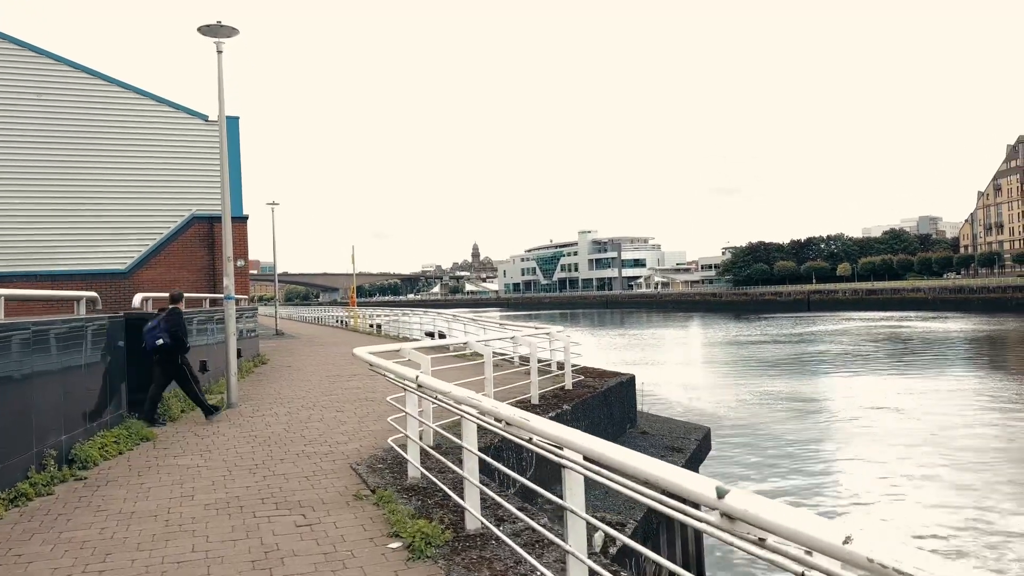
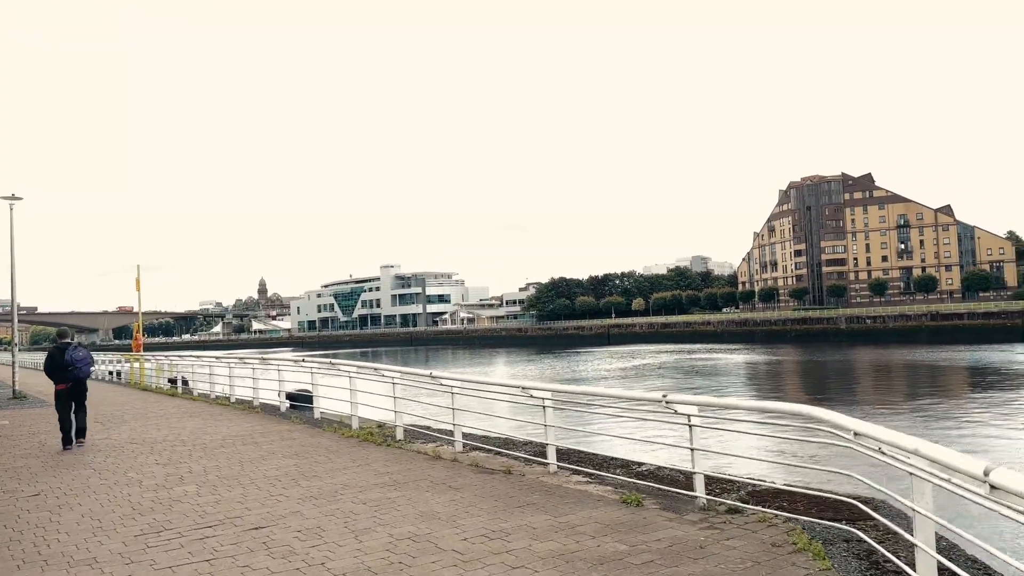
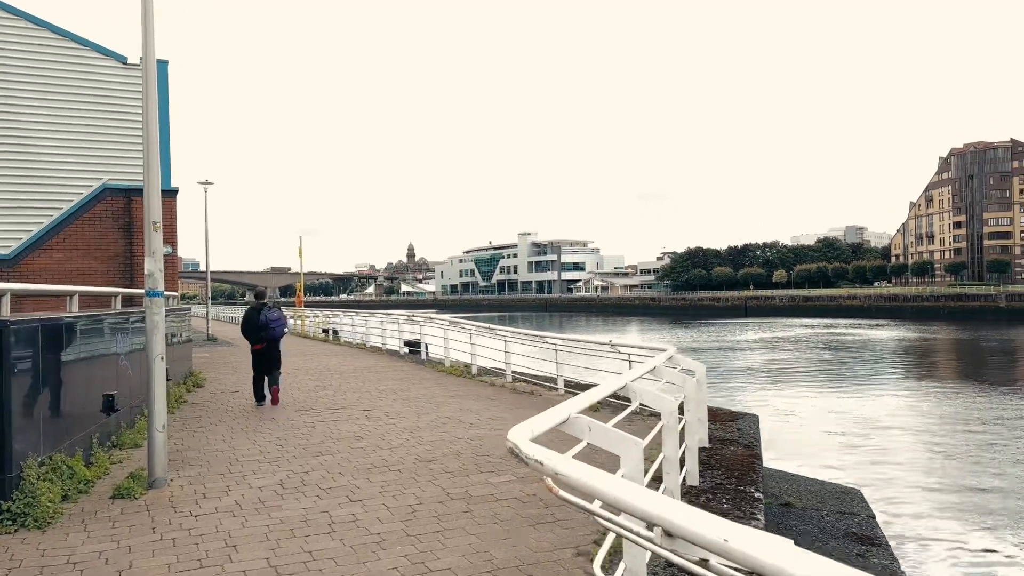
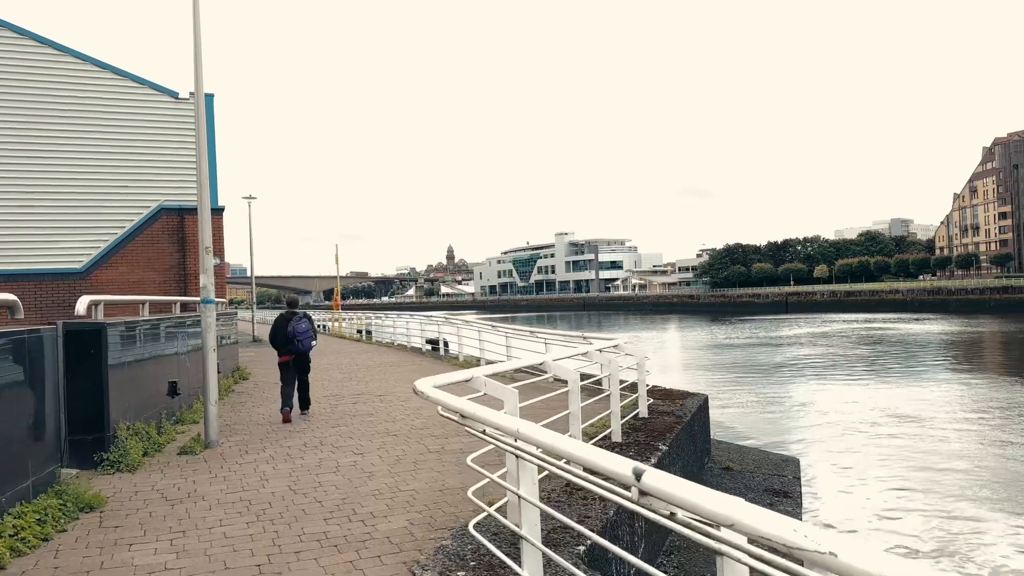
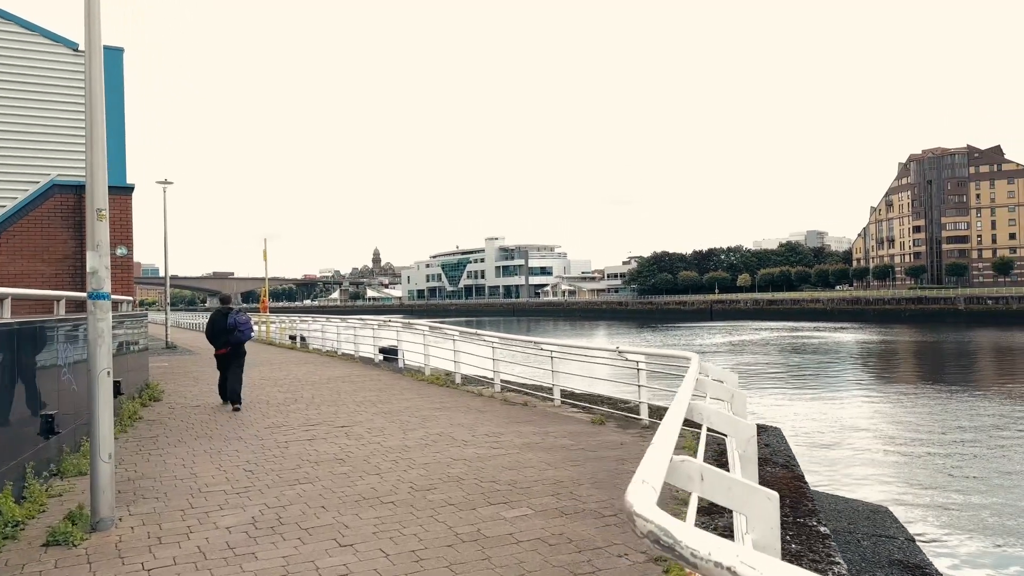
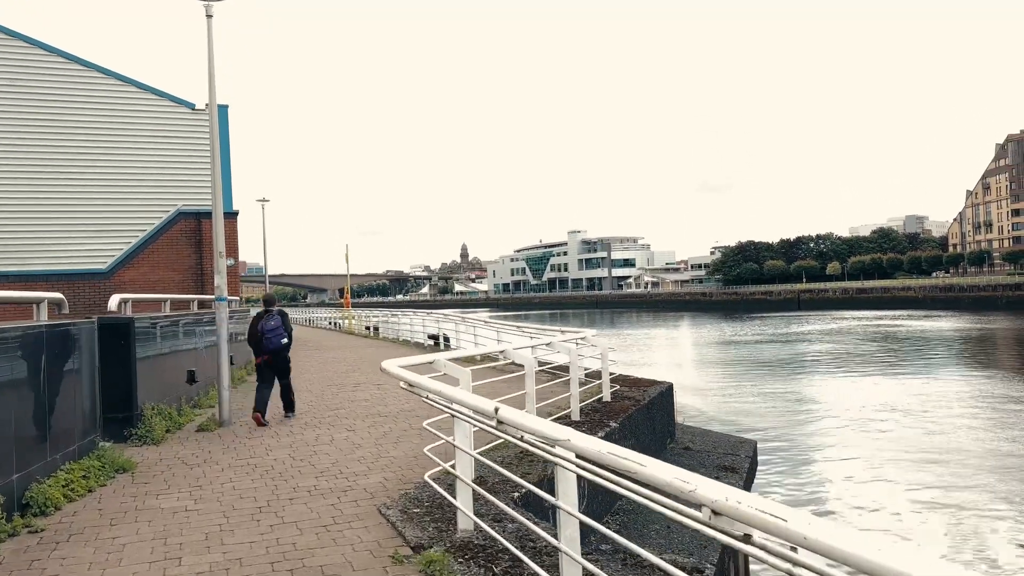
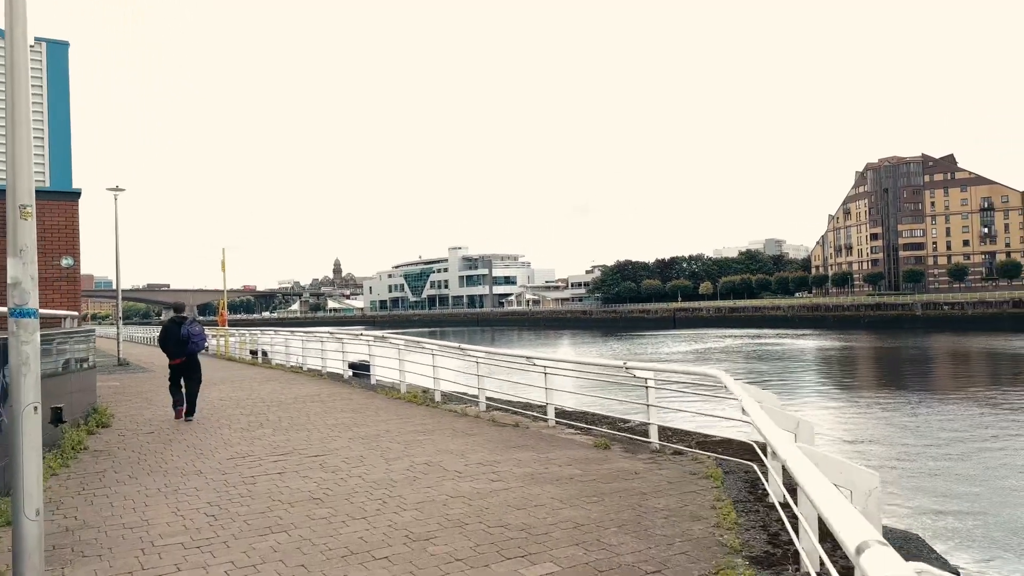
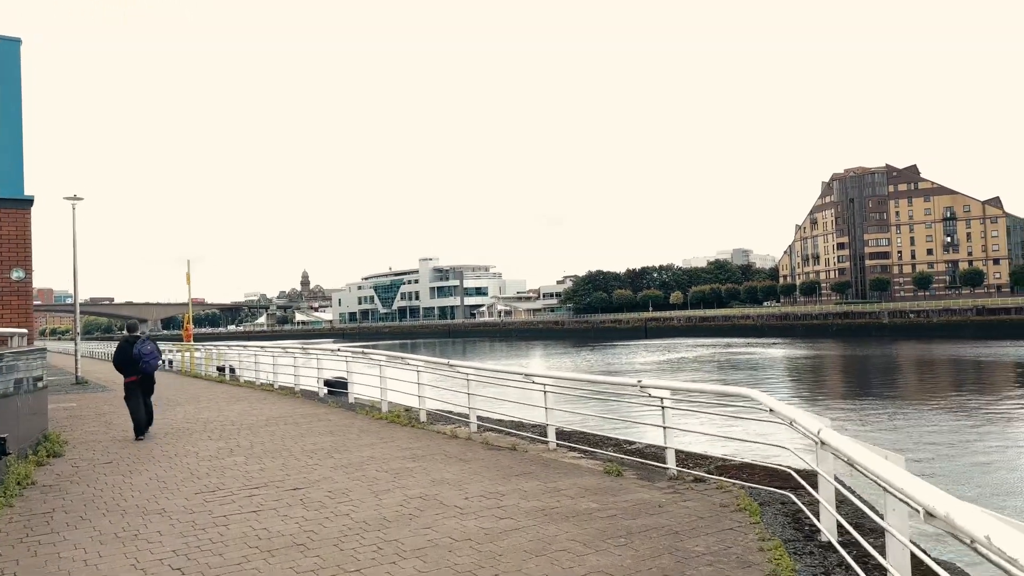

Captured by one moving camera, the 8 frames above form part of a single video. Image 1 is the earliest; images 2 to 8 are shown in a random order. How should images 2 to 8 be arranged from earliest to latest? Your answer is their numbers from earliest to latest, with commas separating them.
6, 4, 3, 5, 7, 8, 2
